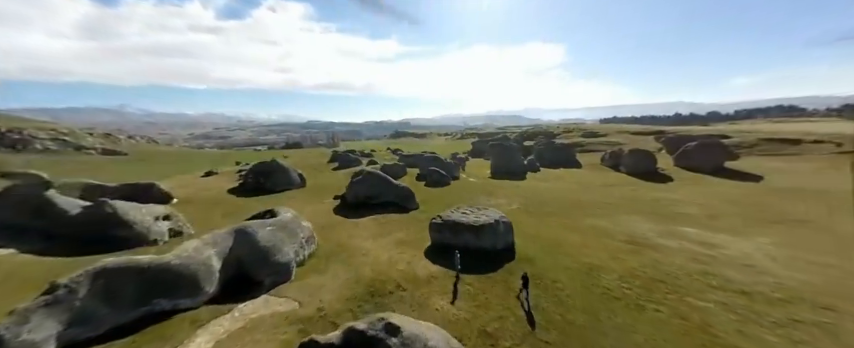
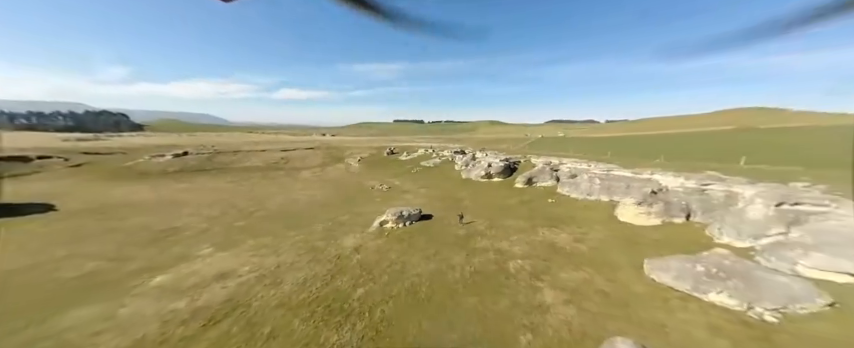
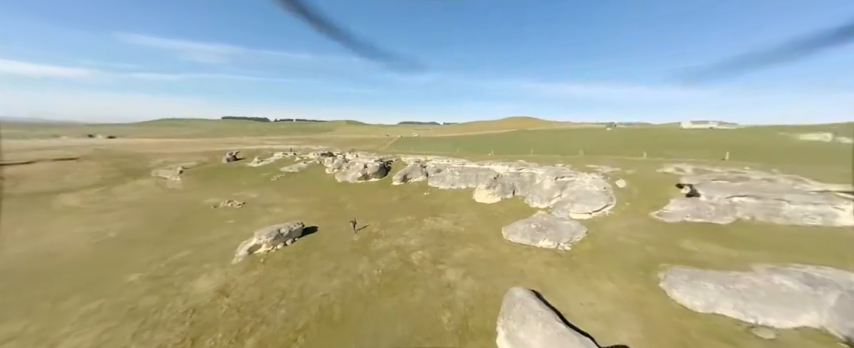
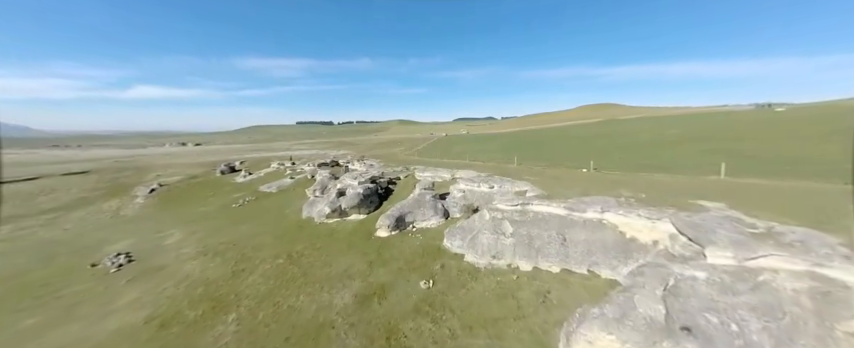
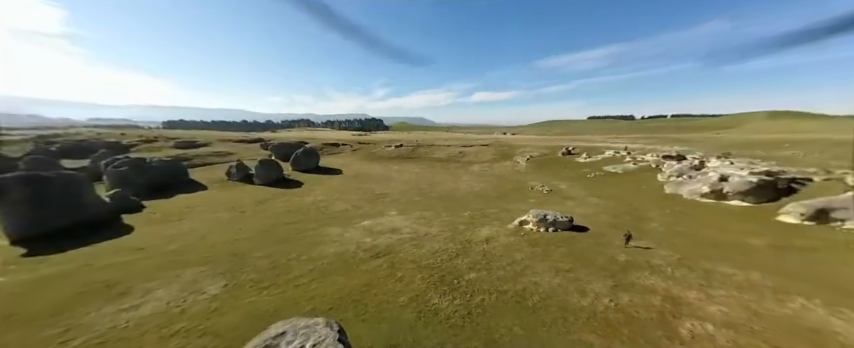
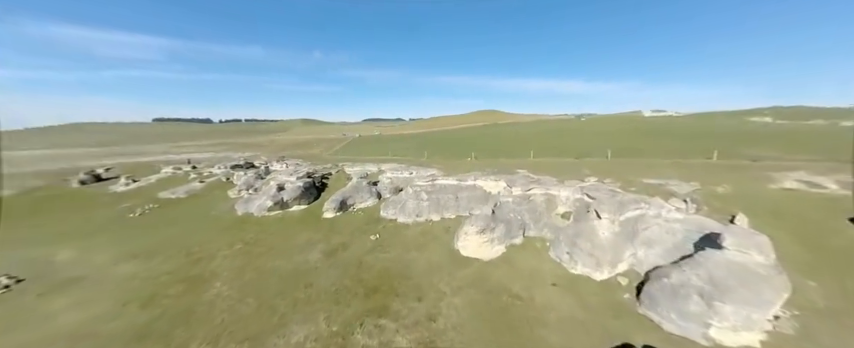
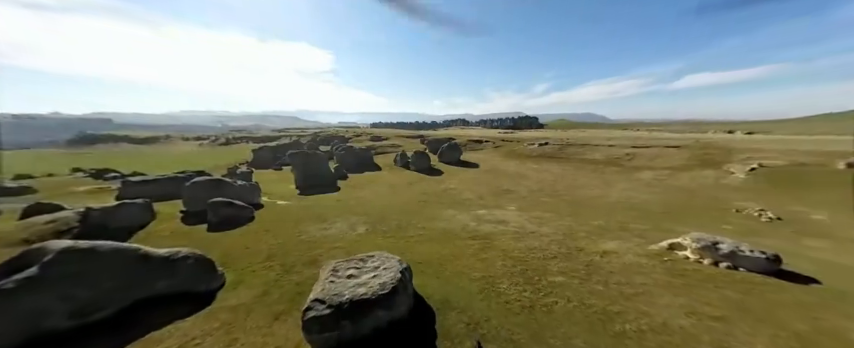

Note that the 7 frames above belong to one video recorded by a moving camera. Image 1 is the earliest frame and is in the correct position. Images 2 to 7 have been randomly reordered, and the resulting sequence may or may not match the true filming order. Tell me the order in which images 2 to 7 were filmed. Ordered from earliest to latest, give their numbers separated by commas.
7, 5, 2, 3, 6, 4
